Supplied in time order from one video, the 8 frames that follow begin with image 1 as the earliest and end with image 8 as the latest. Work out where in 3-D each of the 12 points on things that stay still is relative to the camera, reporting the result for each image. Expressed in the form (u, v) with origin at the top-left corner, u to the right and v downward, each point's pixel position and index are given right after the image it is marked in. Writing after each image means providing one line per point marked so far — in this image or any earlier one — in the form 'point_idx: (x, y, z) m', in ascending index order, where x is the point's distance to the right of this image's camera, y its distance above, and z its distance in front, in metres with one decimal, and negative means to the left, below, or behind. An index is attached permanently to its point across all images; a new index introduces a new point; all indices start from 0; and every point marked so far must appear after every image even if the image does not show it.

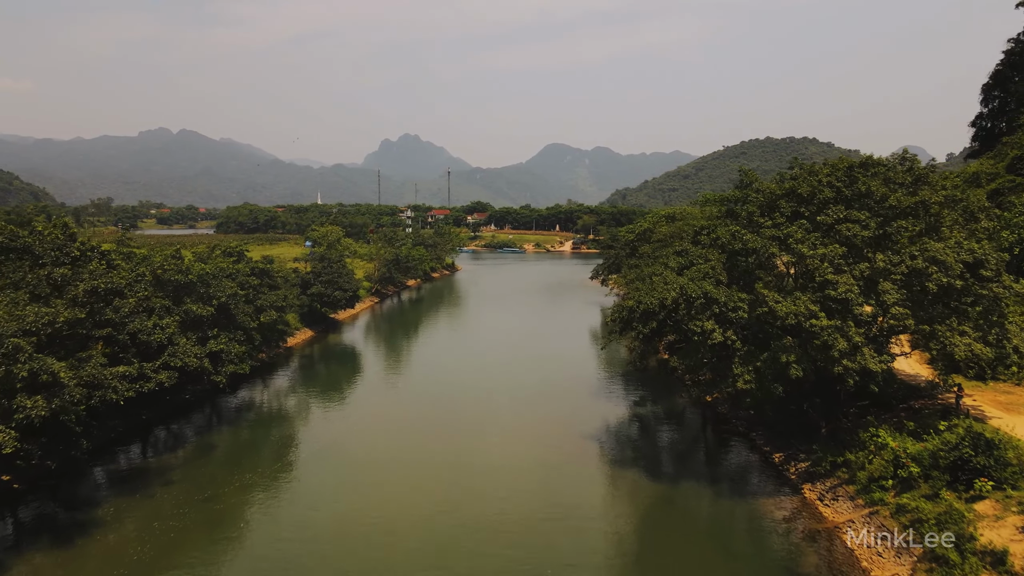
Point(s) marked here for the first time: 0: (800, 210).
0: (+9.6, +2.6, +17.2) m
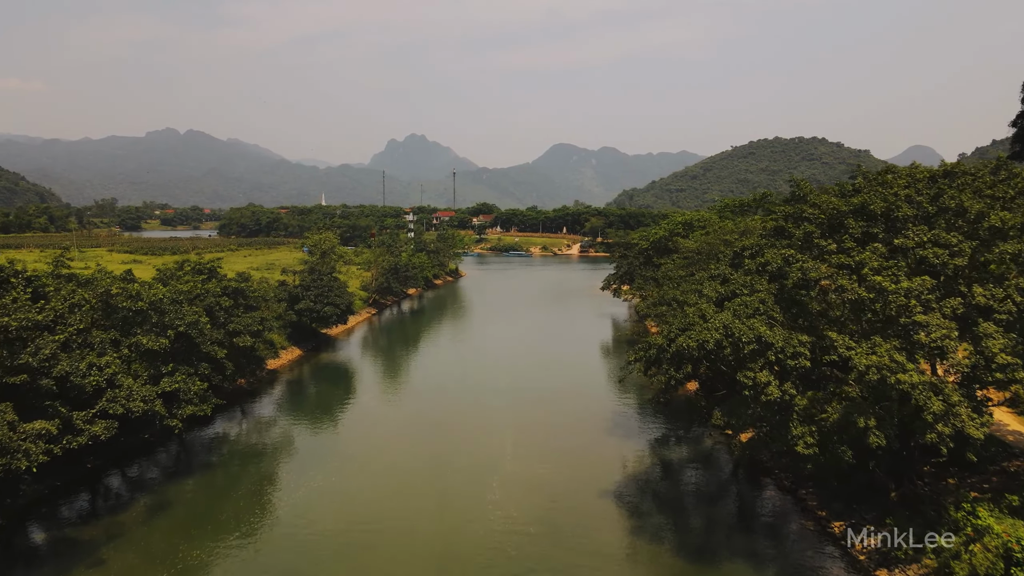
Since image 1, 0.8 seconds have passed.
0: (+9.7, +1.6, +14.0) m
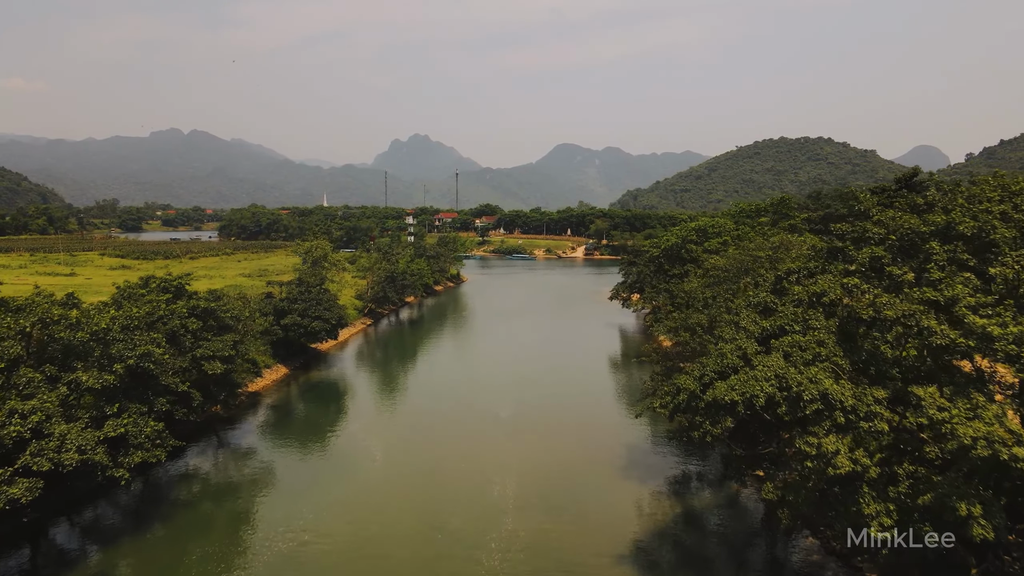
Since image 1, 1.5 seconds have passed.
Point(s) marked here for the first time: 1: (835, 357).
0: (+9.7, +0.8, +11.4) m
1: (+7.1, -1.5, +11.4) m
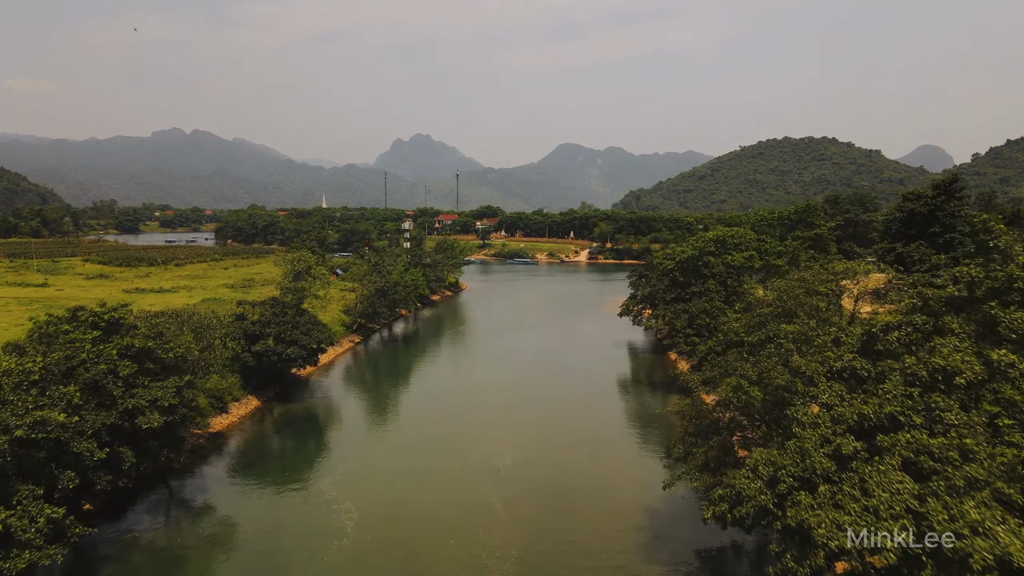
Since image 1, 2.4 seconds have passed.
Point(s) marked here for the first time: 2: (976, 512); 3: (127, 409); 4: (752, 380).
0: (+9.7, -0.5, +7.7) m
1: (+7.0, -2.7, +7.7) m
2: (+6.2, -3.0, +7.1) m
3: (-12.3, -3.9, +16.6) m
4: (+6.5, -2.4, +14.2) m
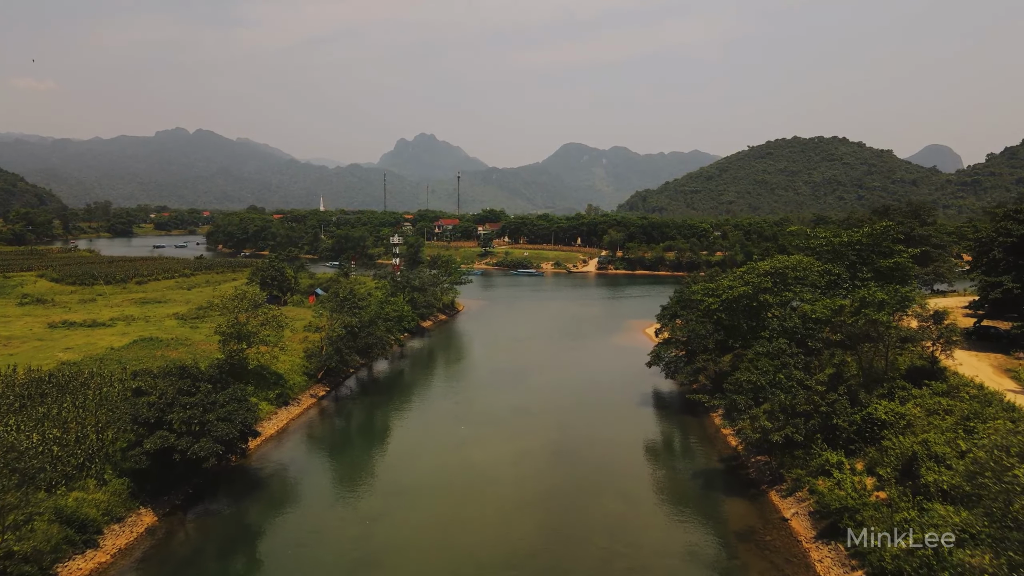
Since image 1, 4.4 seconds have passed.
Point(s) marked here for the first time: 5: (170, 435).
0: (+9.6, -3.2, -0.6) m
1: (+6.9, -5.5, -0.6) m
2: (+6.0, -5.8, -1.2) m
3: (-12.4, -6.6, +8.4) m
4: (+6.4, -5.1, +5.9) m
5: (-13.3, -5.6, +20.4) m
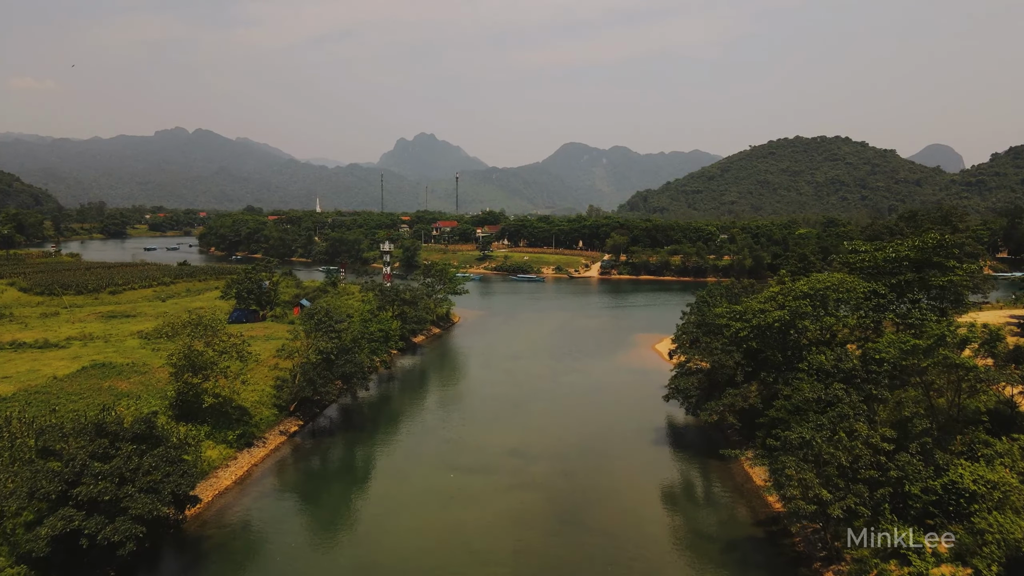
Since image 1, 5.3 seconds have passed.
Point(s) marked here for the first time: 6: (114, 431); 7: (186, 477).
0: (+9.4, -4.4, -4.8) m
1: (+6.8, -6.7, -4.7) m
2: (+5.9, -7.0, -5.3) m
3: (-12.5, -7.8, +4.3) m
4: (+6.3, -6.4, +1.8) m
5: (-13.4, -6.8, +16.2) m
6: (-13.6, -4.7, +18.1) m
7: (-11.9, -6.4, +19.3) m
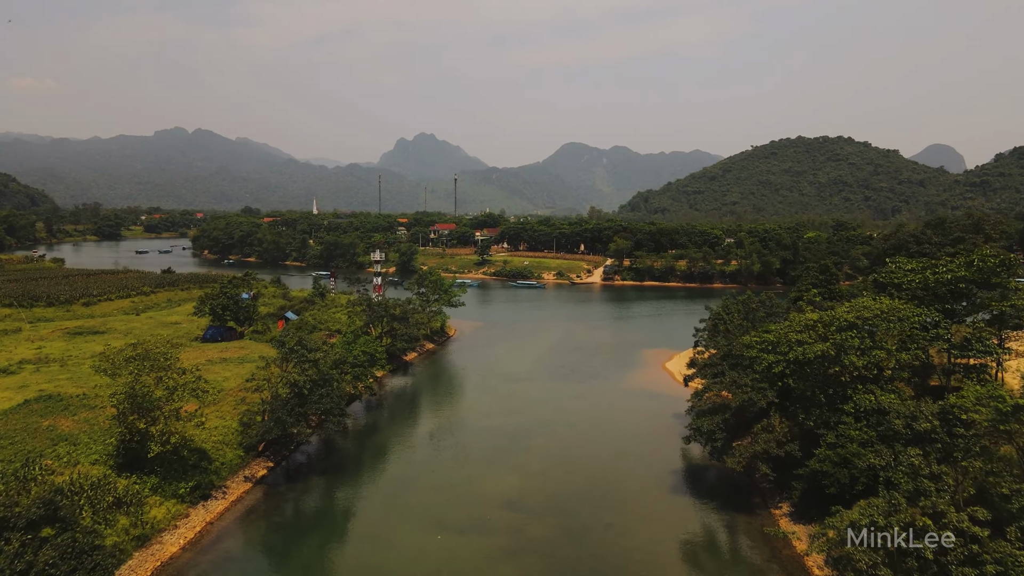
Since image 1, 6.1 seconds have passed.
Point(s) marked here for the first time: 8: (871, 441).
0: (+9.3, -5.7, -8.4) m
1: (+6.6, -8.0, -8.4) m
2: (+5.8, -8.2, -9.0) m
3: (-12.6, -9.0, +0.7) m
4: (+6.2, -7.6, -1.9) m
5: (-13.5, -8.0, +12.6) m
6: (-13.7, -6.0, +14.4) m
7: (-12.0, -7.6, +15.7) m
8: (+13.5, -5.6, +19.7) m
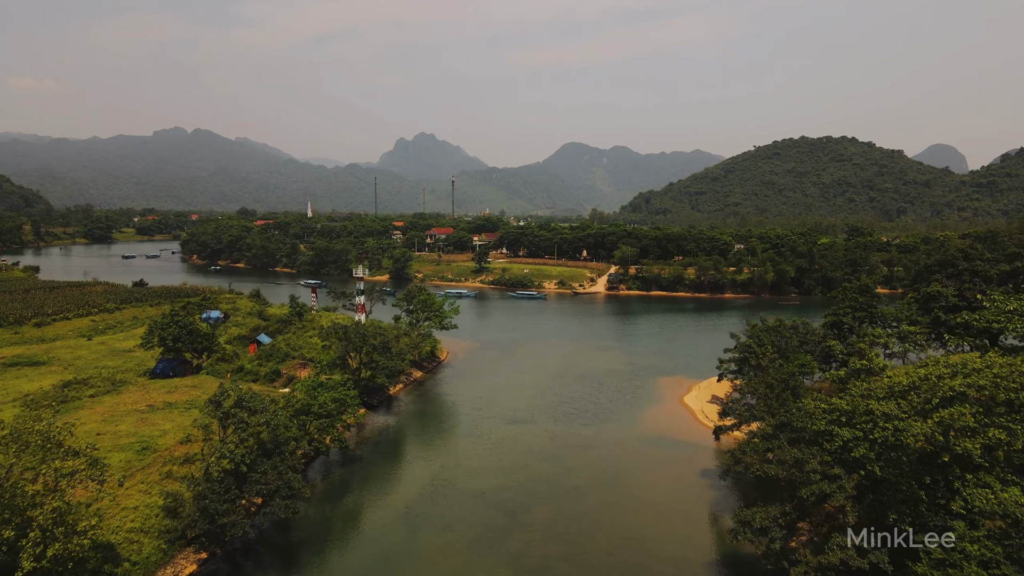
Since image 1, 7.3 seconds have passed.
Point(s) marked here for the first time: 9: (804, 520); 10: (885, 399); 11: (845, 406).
0: (+9.1, -7.6, -14.0) m
1: (+6.4, -9.8, -14.0) m
2: (+5.6, -10.1, -14.6) m
3: (-12.8, -10.9, -4.9) m
4: (+6.0, -9.5, -7.5) m
5: (-13.7, -9.9, +7.0) m
6: (-13.9, -7.8, +8.9) m
7: (-12.2, -9.5, +10.1) m
8: (+13.3, -7.5, +14.1) m
9: (+10.5, -9.0, +19.3) m
10: (+13.3, -3.9, +18.2) m
11: (+12.4, -4.2, +19.1) m
